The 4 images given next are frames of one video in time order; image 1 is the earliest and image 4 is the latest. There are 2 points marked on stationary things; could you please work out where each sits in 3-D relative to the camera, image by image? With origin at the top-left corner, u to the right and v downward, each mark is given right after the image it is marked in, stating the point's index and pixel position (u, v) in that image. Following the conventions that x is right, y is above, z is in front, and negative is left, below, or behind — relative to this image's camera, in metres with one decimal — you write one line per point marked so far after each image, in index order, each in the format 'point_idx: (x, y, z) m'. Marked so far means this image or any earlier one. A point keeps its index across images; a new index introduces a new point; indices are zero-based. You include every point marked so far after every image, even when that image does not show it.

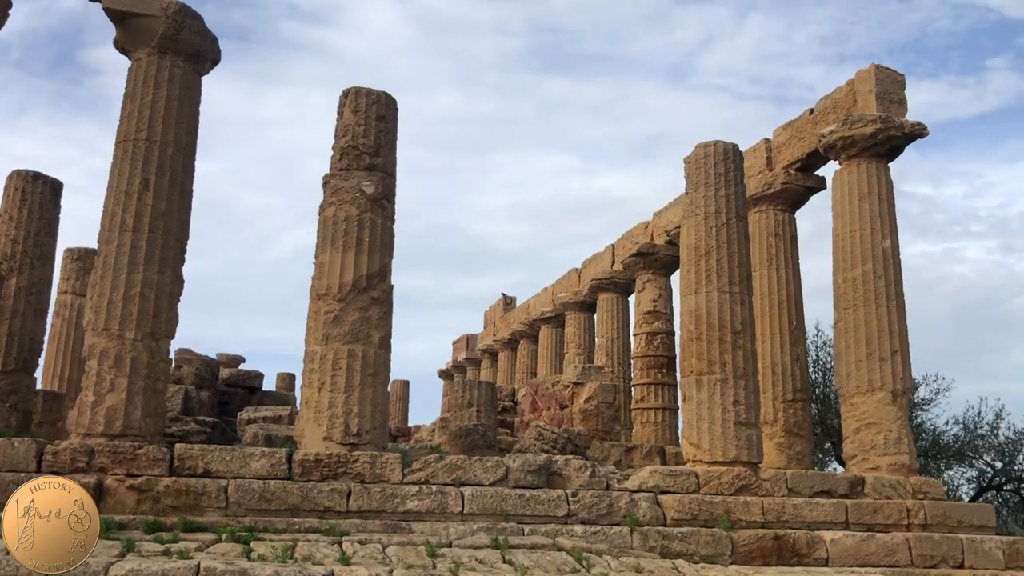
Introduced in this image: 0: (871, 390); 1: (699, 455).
0: (+5.1, -1.4, +12.3) m
1: (+2.4, -2.2, +11.3) m
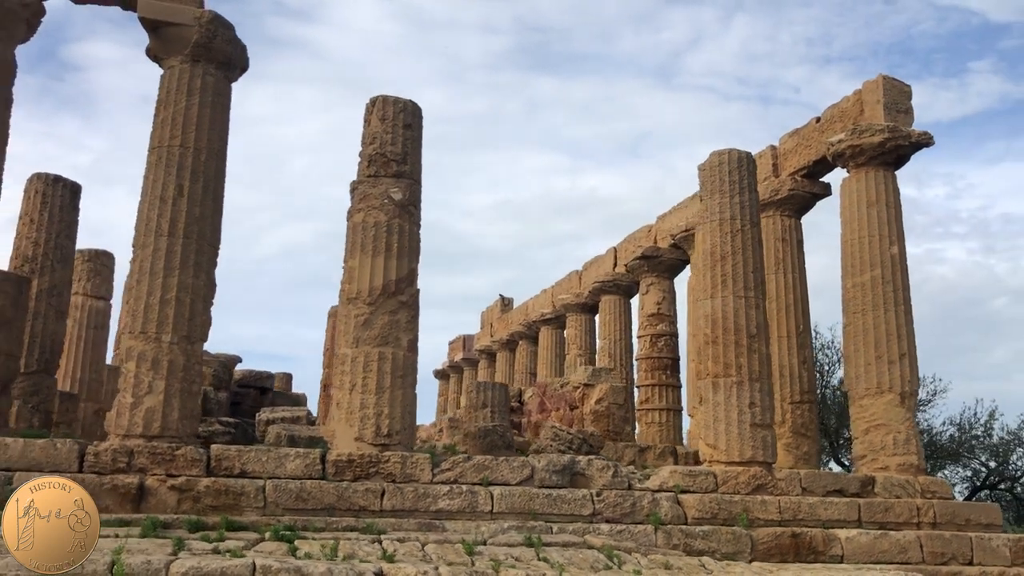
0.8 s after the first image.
0: (+5.4, -1.5, +12.7) m
1: (+2.7, -2.2, +11.6) m
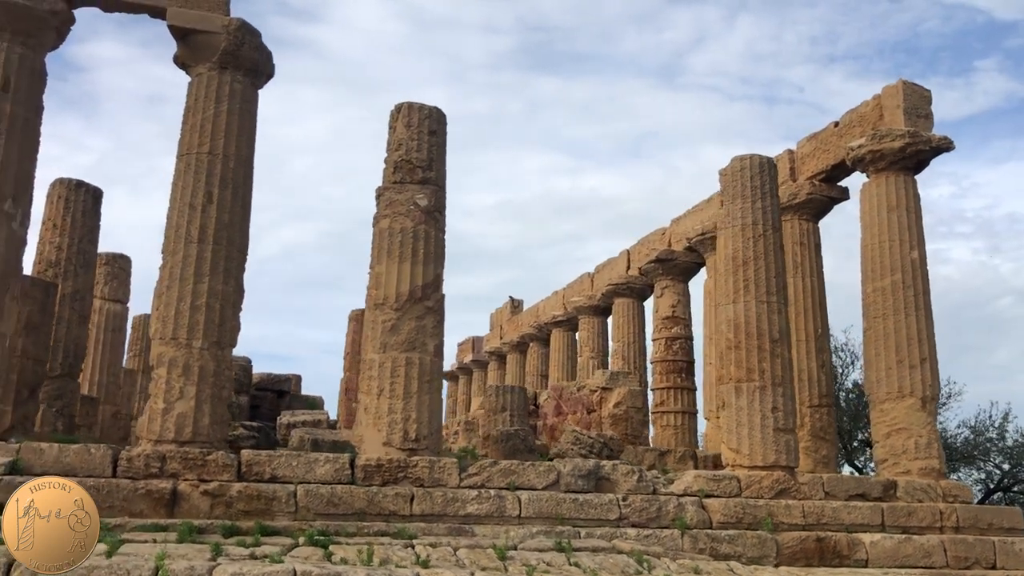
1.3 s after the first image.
0: (+5.7, -1.6, +12.7) m
1: (+3.1, -2.3, +11.6) m
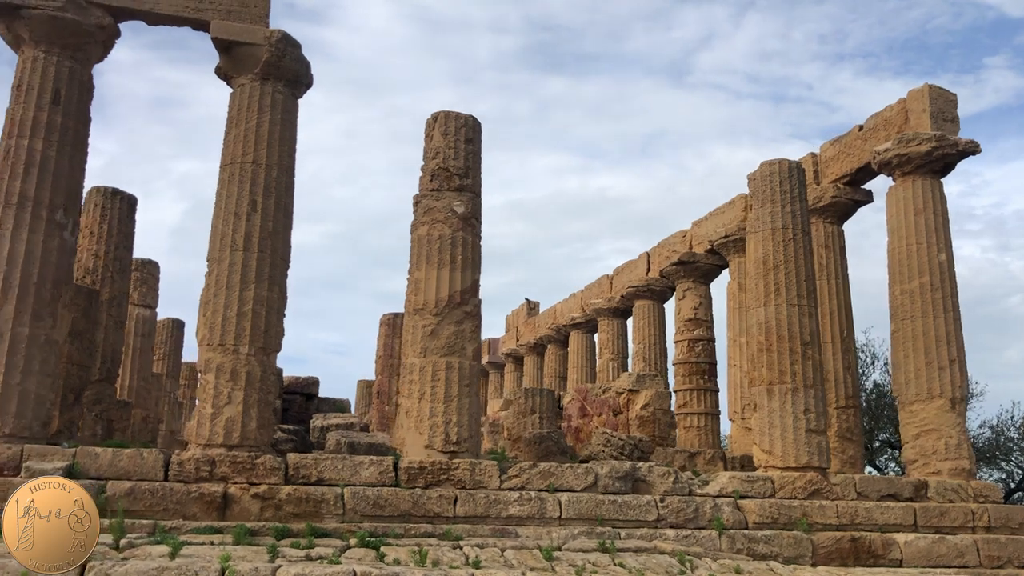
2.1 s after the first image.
0: (+6.2, -1.6, +12.8) m
1: (+3.5, -2.4, +11.8) m
